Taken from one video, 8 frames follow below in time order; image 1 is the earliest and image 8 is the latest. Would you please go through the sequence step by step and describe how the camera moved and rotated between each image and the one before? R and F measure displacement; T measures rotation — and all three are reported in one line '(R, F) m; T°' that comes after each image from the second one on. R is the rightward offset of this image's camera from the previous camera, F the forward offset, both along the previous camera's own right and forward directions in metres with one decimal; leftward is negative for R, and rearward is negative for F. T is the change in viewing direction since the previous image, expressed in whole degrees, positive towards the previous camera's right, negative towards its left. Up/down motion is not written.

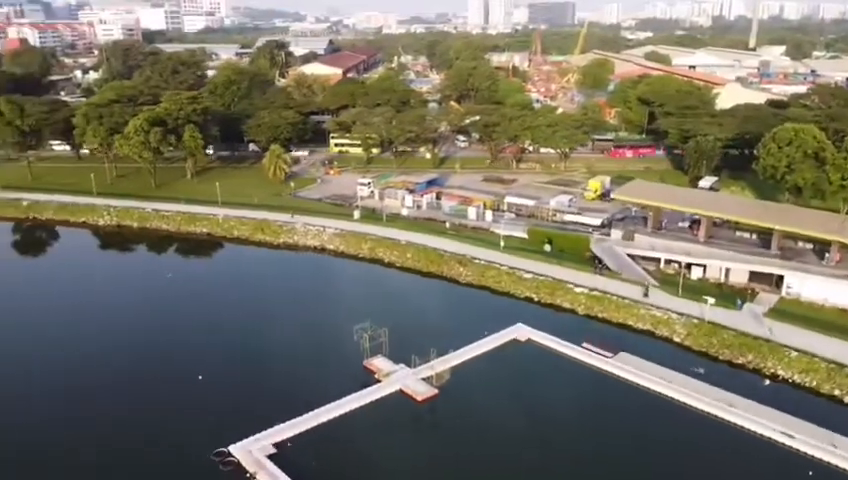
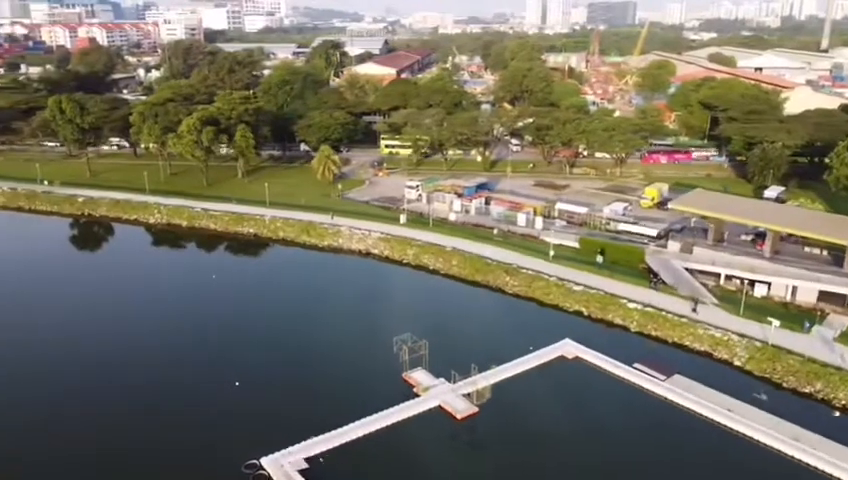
(+0.2, +0.8) m; -4°
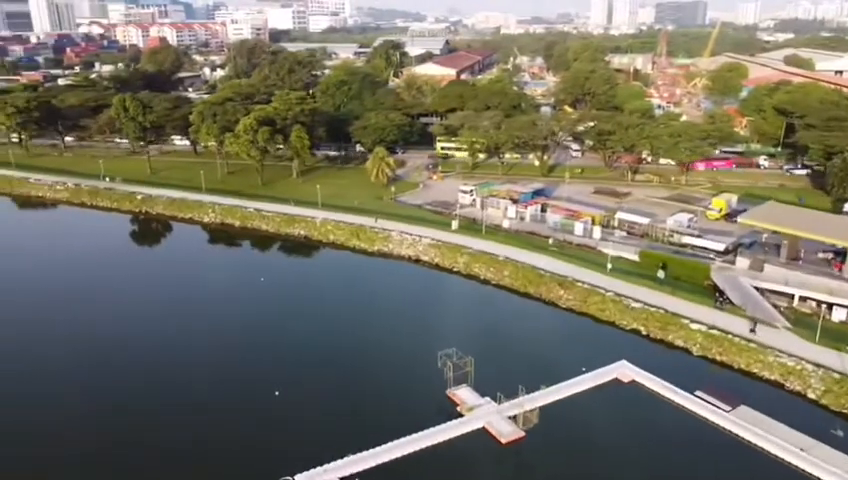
(+0.2, +0.9) m; -5°
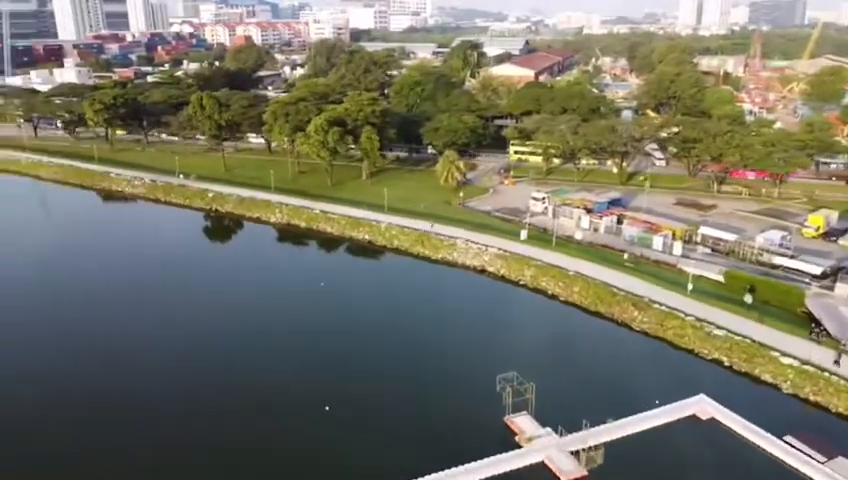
(+0.3, +1.2) m; -6°
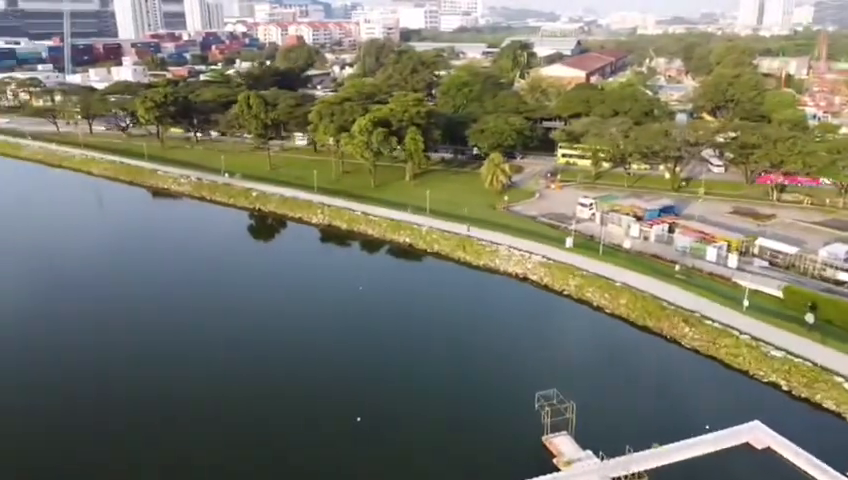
(+0.2, +0.7) m; -4°
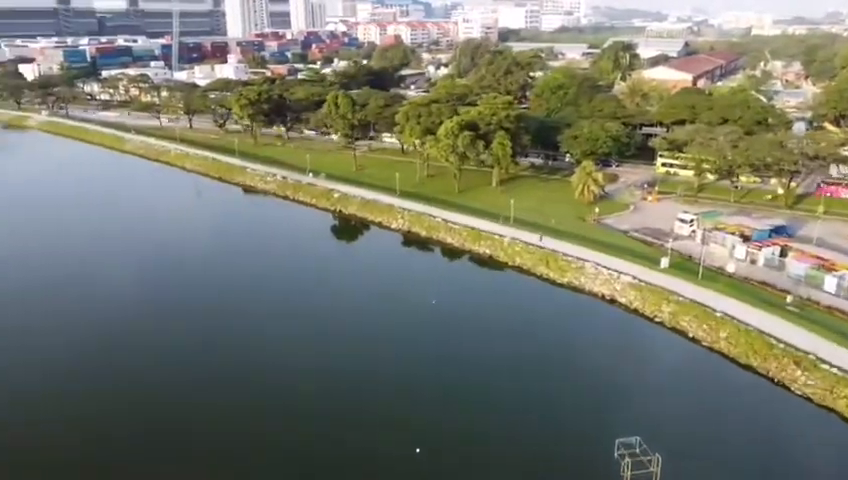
(+0.4, +1.6) m; -8°
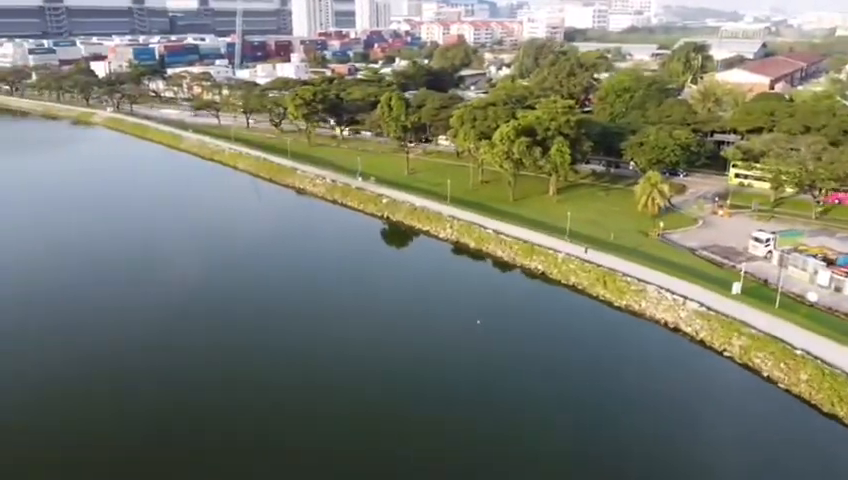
(+0.5, +1.7) m; -5°
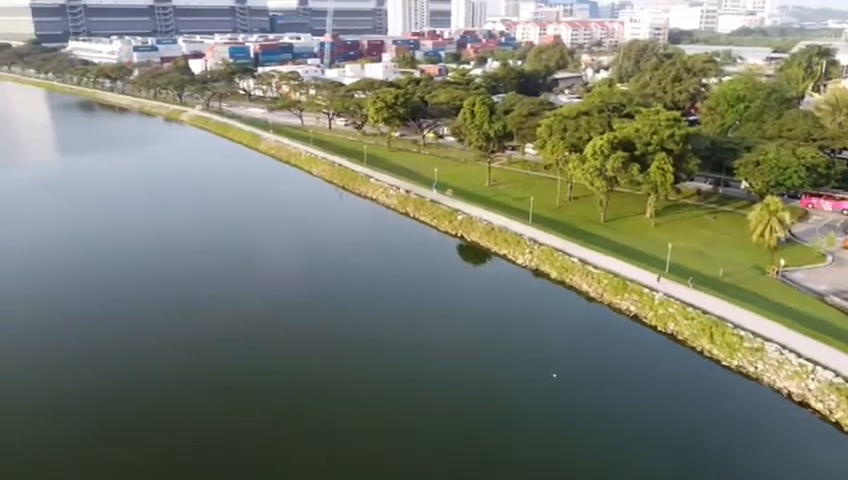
(+0.5, +3.4) m; -7°
